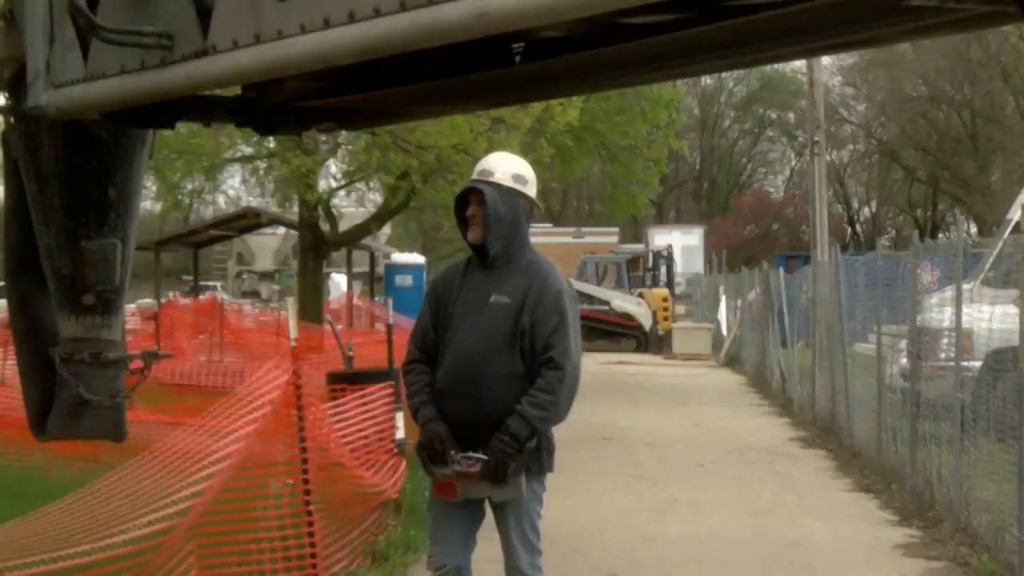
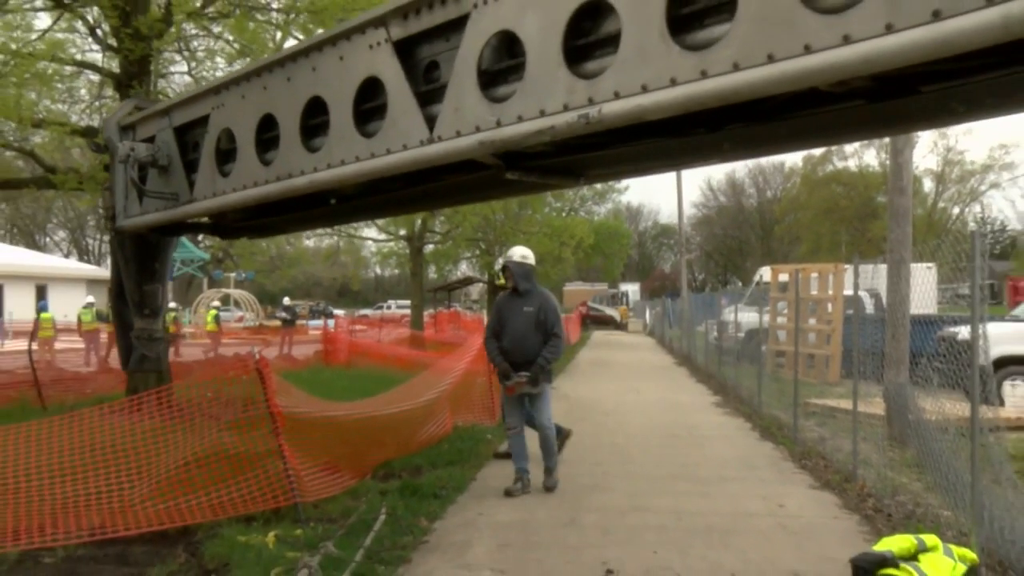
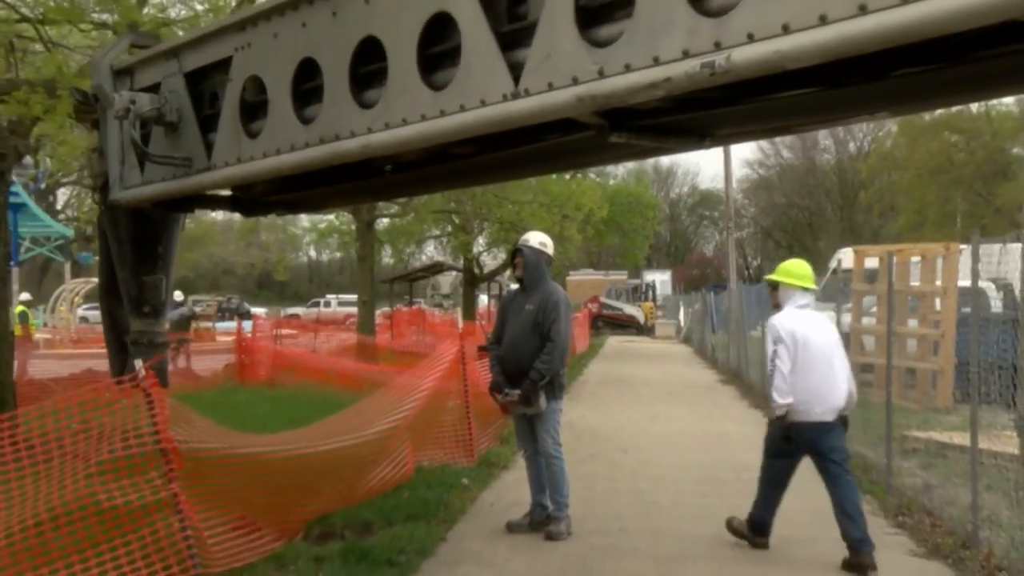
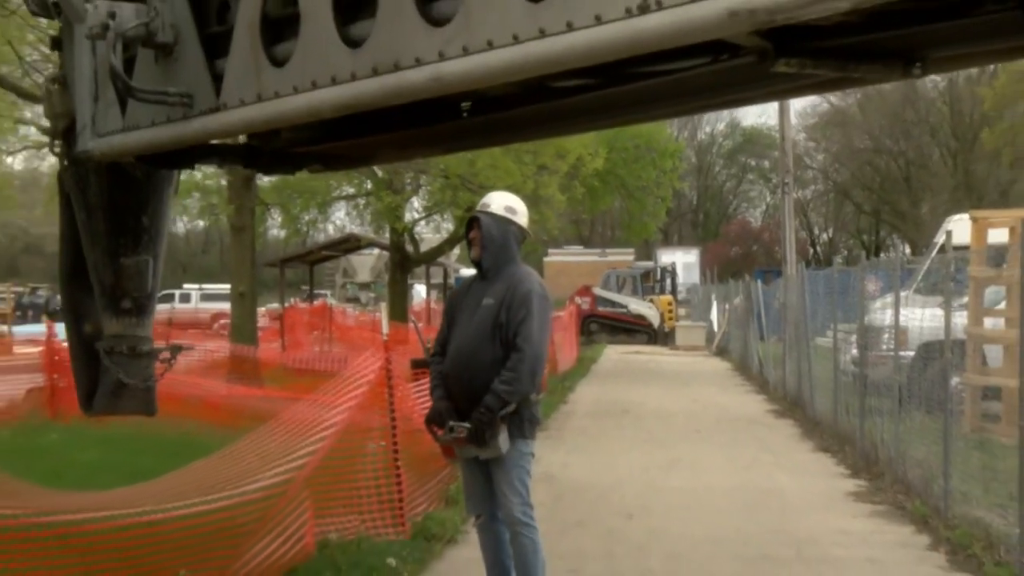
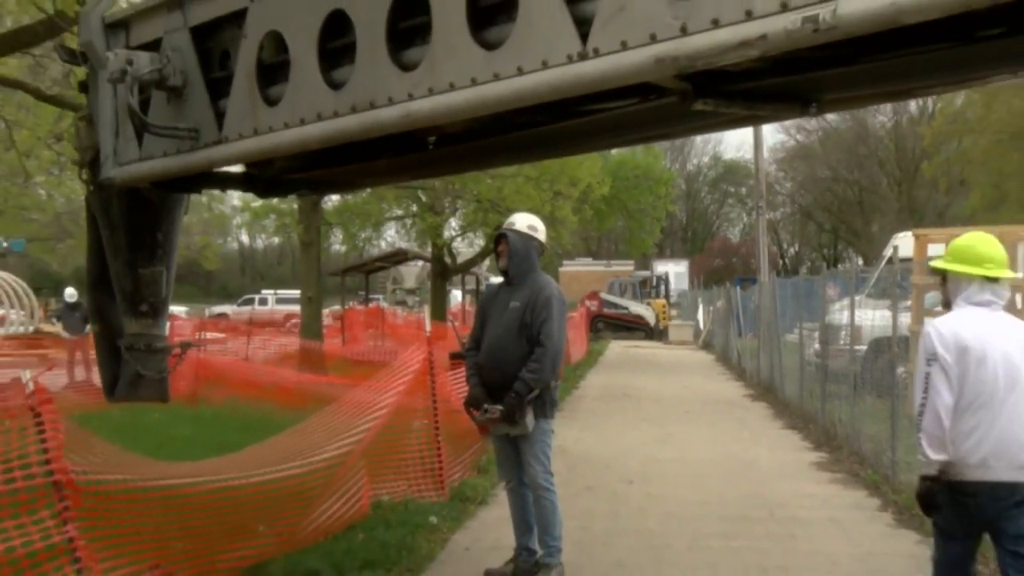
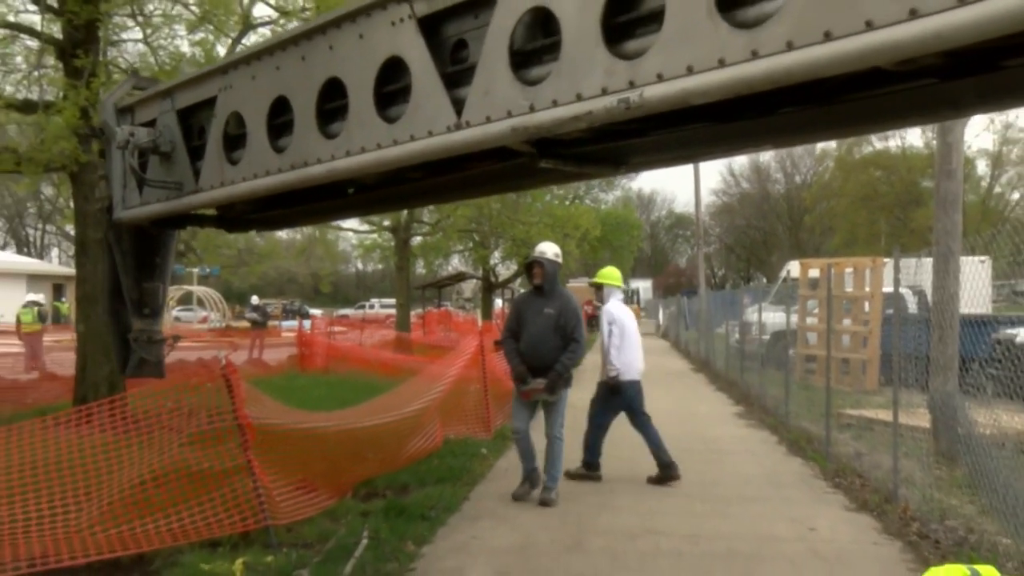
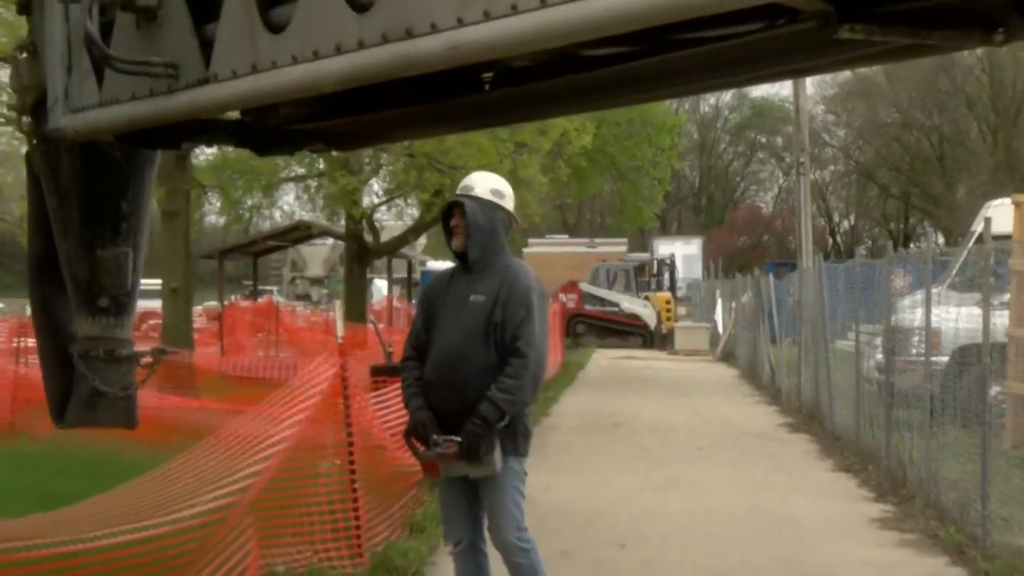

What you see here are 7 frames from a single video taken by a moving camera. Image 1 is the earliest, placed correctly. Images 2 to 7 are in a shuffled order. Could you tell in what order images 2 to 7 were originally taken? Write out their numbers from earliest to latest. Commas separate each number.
7, 4, 5, 3, 6, 2
